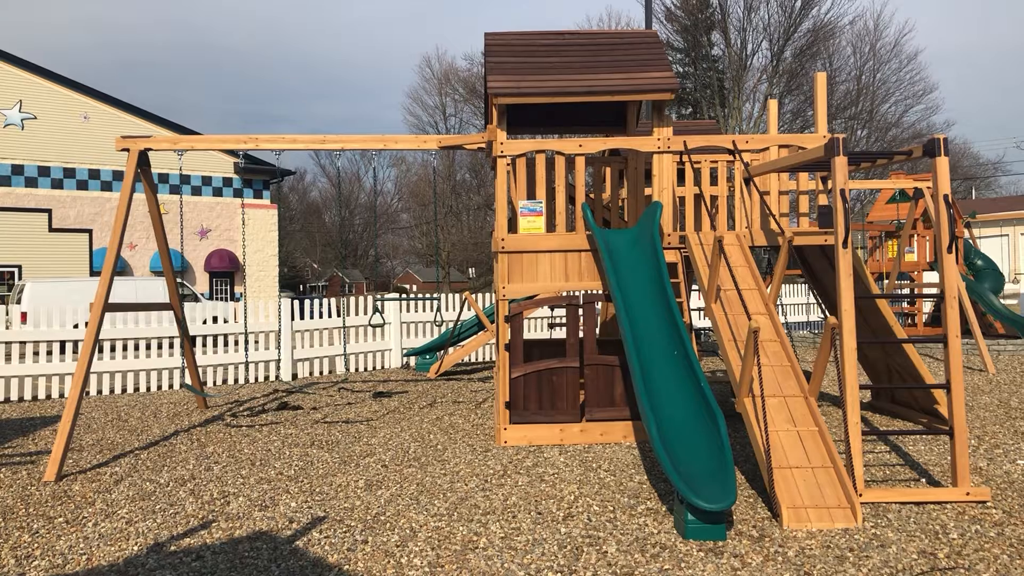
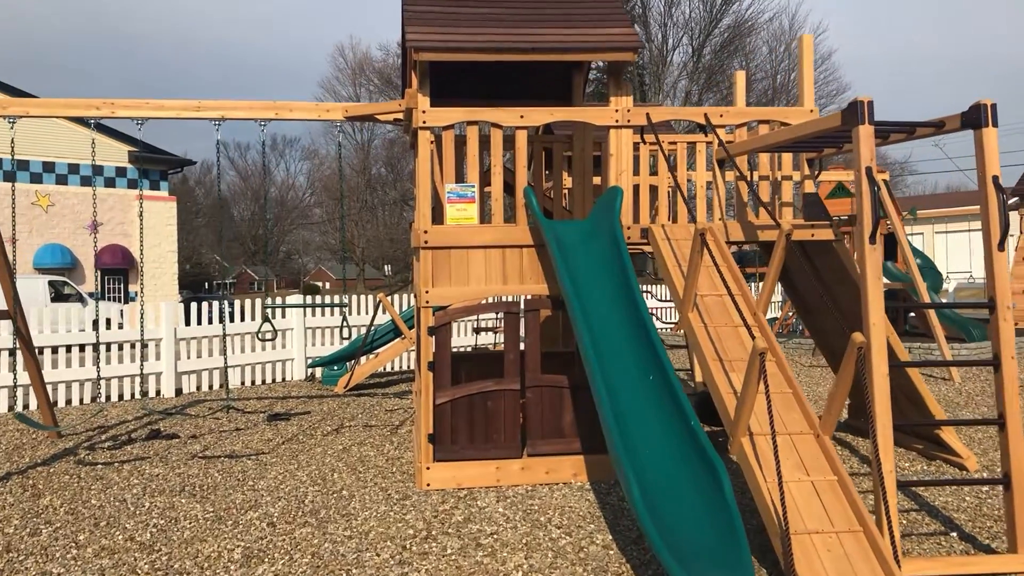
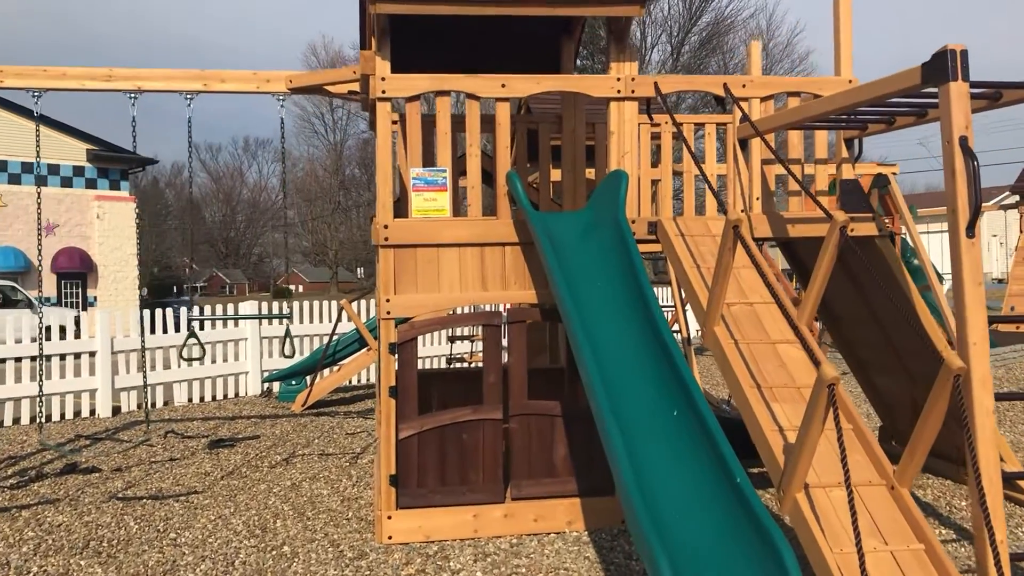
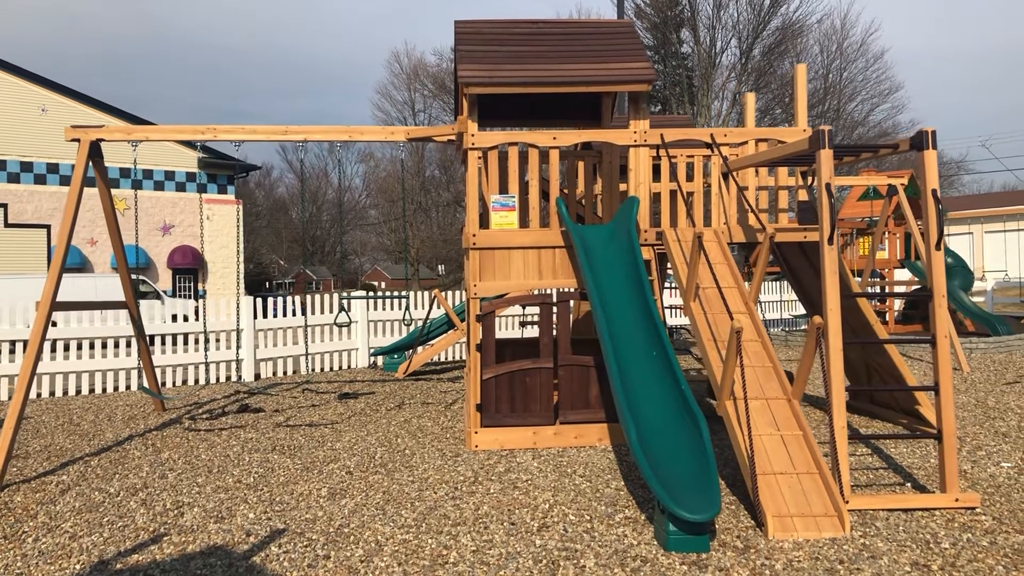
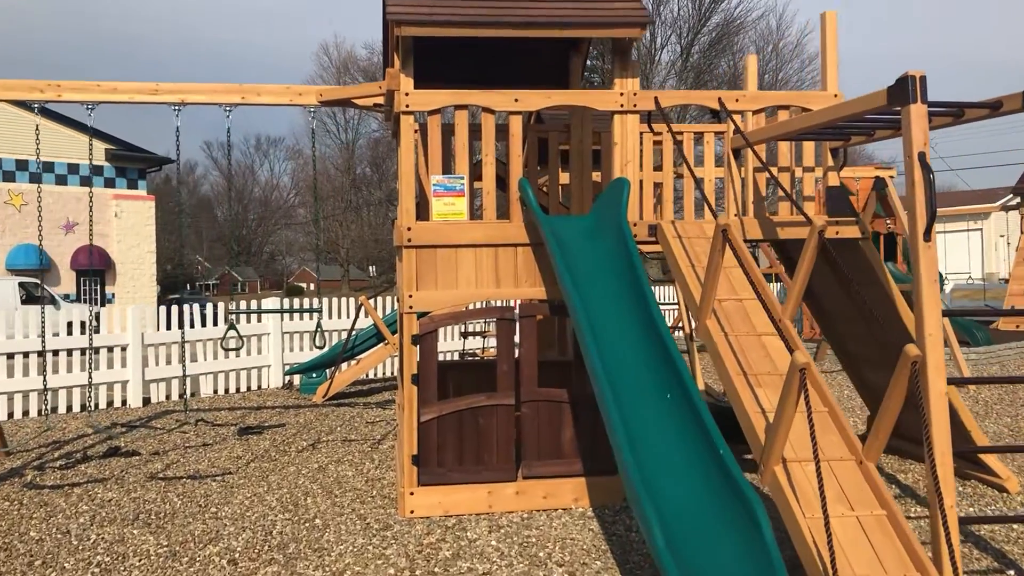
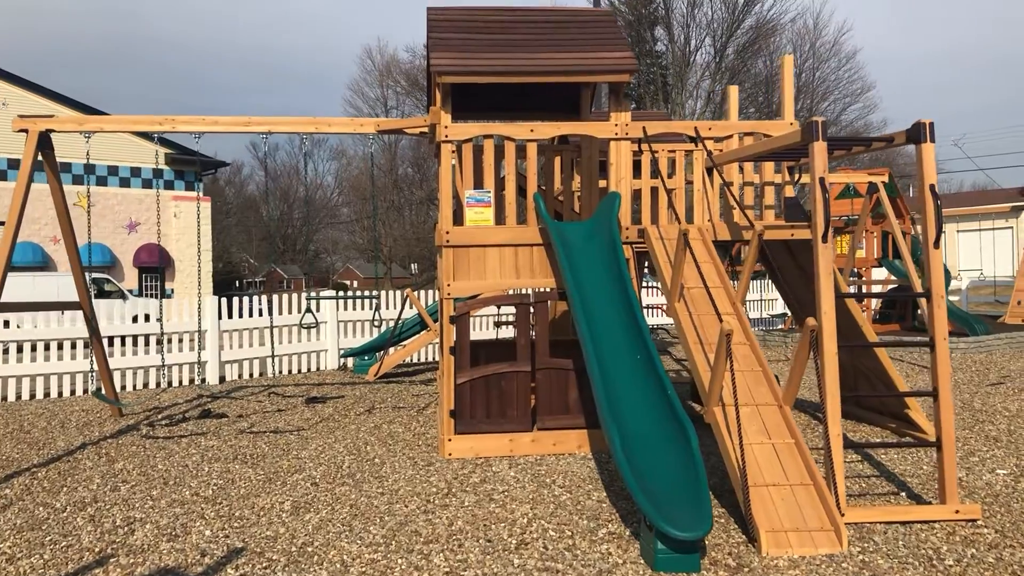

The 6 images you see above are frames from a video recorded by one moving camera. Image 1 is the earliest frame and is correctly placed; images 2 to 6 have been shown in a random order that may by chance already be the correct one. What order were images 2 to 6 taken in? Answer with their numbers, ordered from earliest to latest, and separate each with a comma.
4, 6, 2, 5, 3
